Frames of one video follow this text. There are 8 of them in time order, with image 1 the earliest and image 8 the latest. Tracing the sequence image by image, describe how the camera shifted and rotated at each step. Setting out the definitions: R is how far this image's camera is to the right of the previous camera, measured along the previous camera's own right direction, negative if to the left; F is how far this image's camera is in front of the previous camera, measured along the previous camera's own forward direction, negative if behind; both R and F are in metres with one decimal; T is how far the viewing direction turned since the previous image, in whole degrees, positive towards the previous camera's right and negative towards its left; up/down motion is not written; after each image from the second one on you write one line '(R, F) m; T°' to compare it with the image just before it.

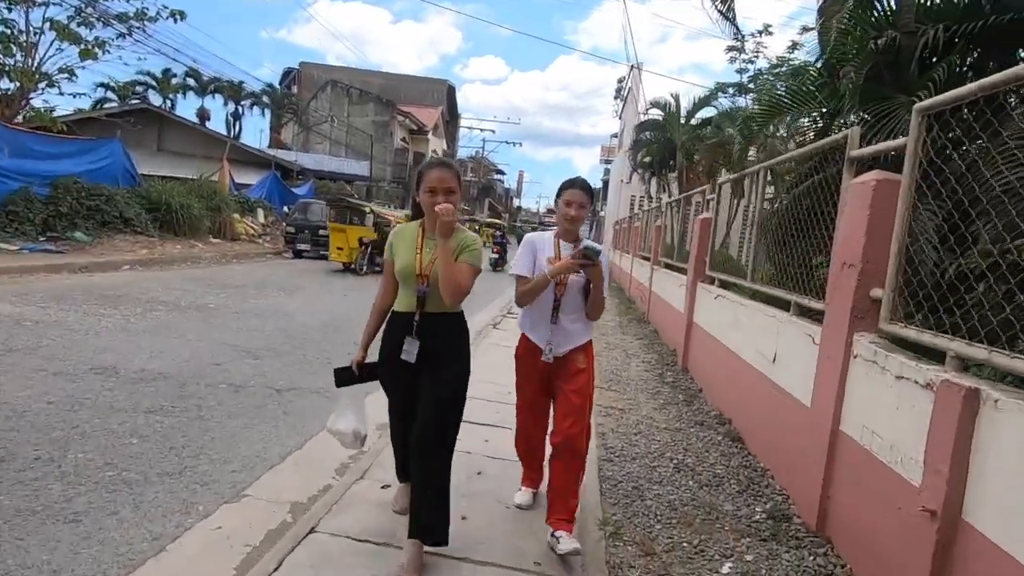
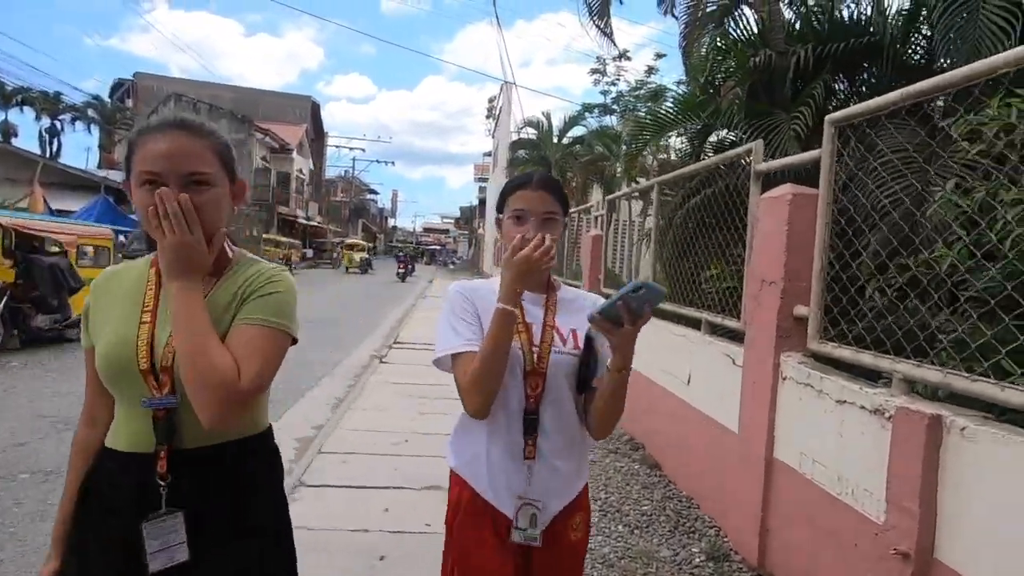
(-0.1, +0.5) m; +13°
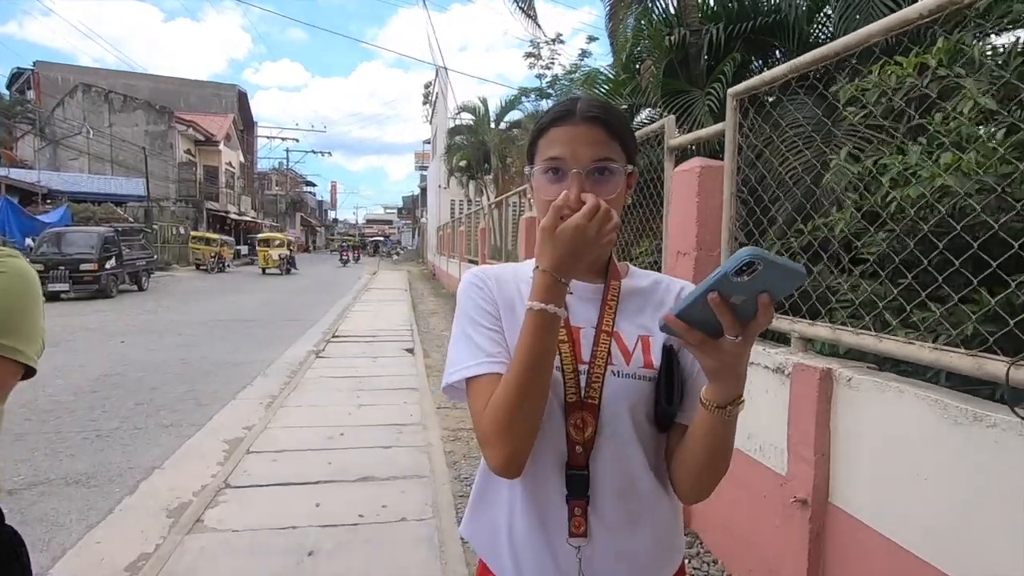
(+0.2, 0.0) m; +5°
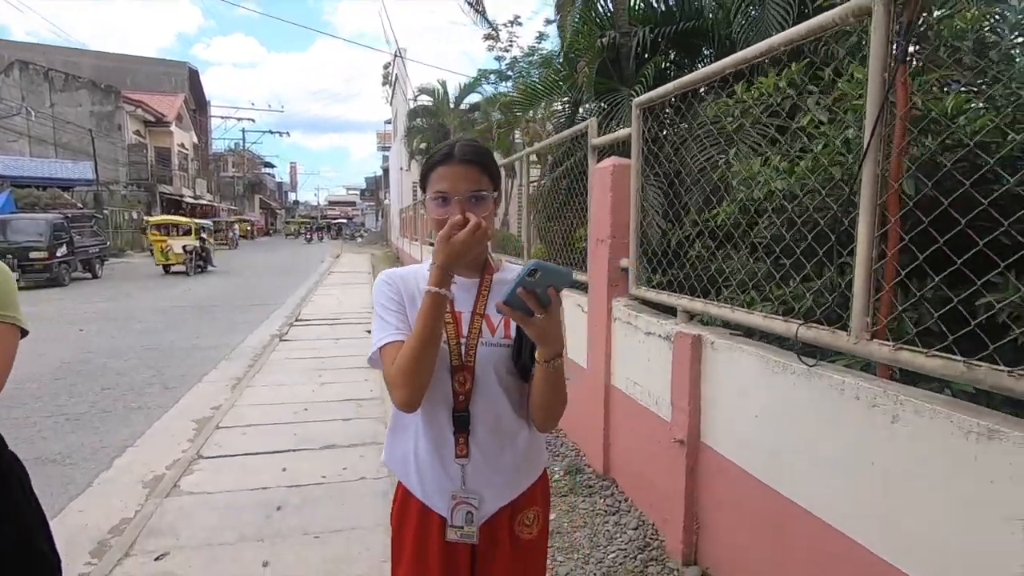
(+0.2, -0.4) m; +3°
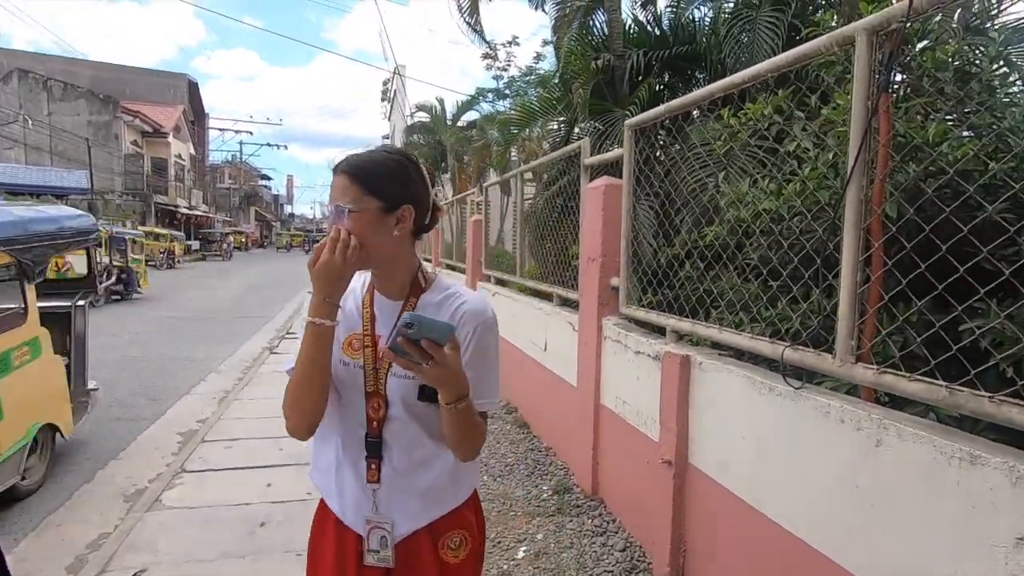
(0.0, 0.0) m; +1°
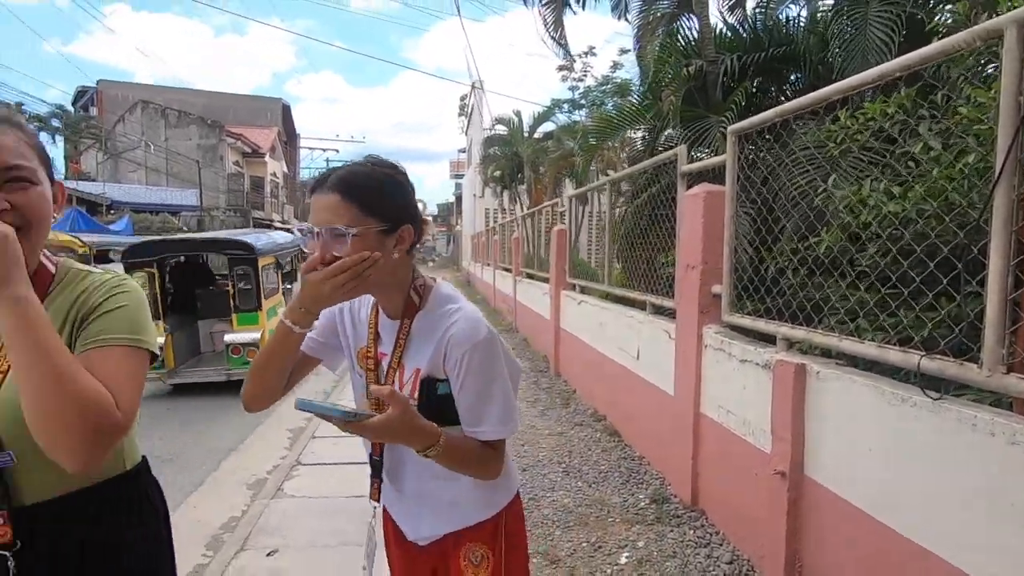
(-0.2, -0.1) m; -8°
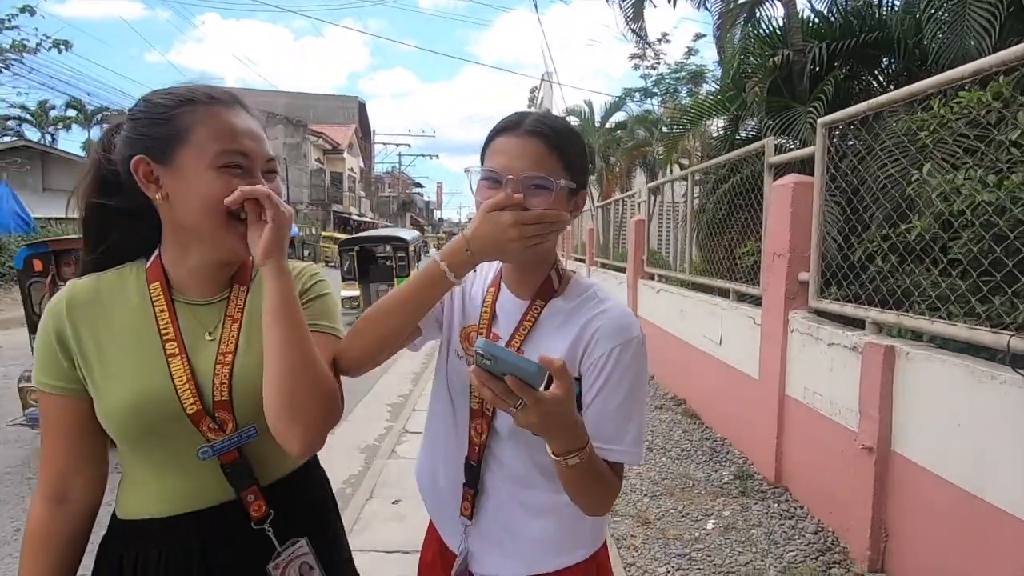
(-0.2, -0.3) m; -7°
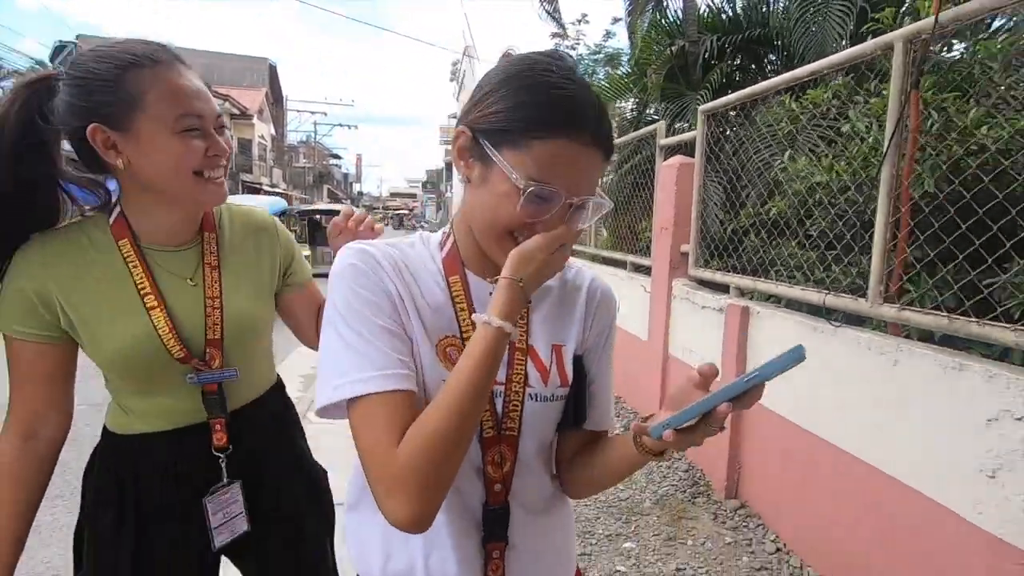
(+0.1, -0.2) m; +8°
